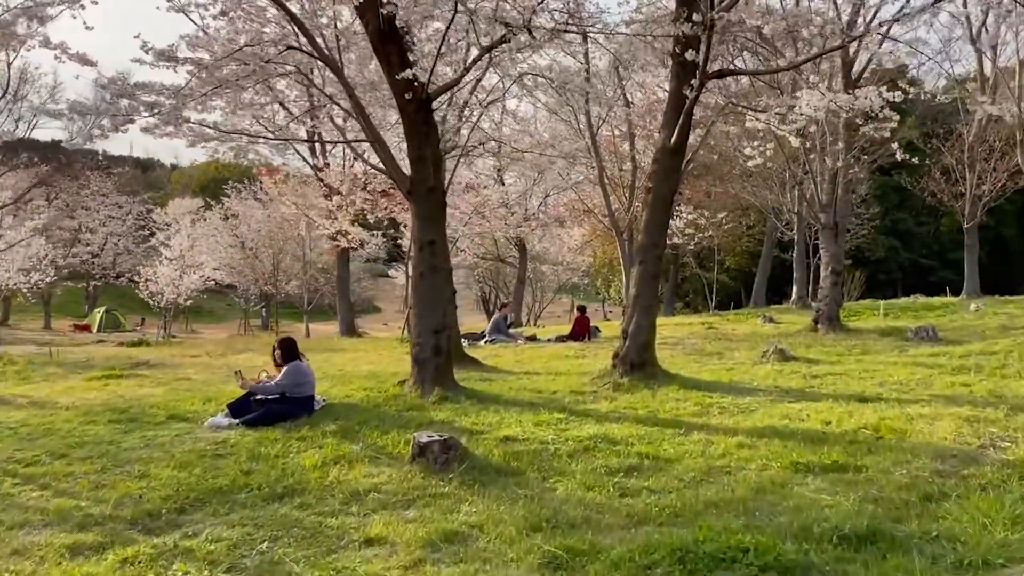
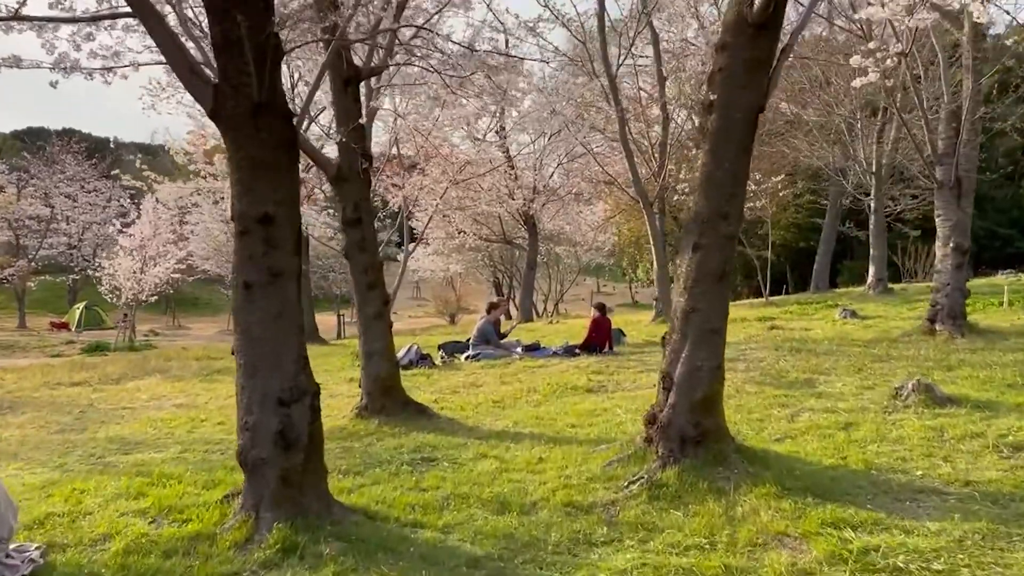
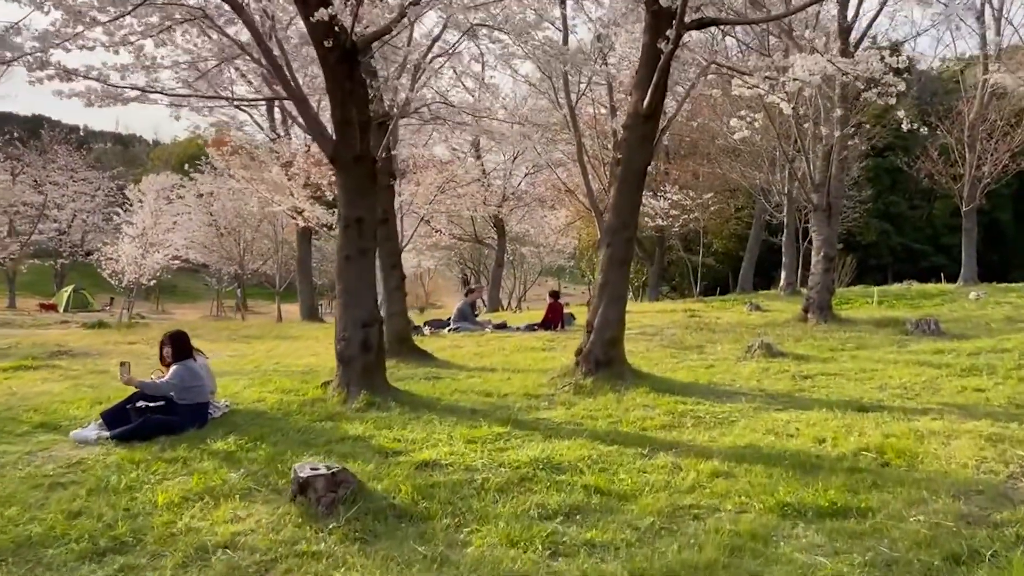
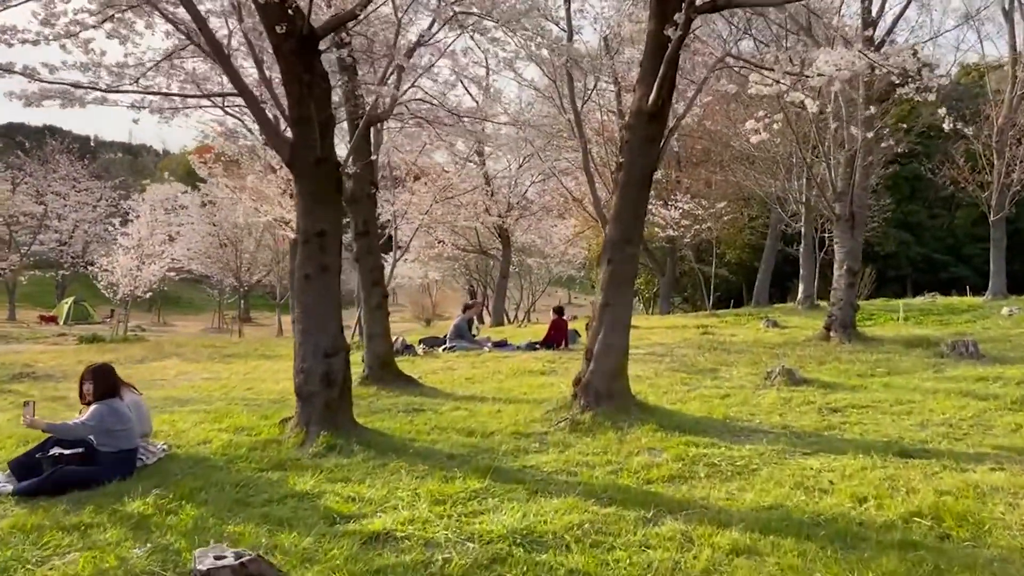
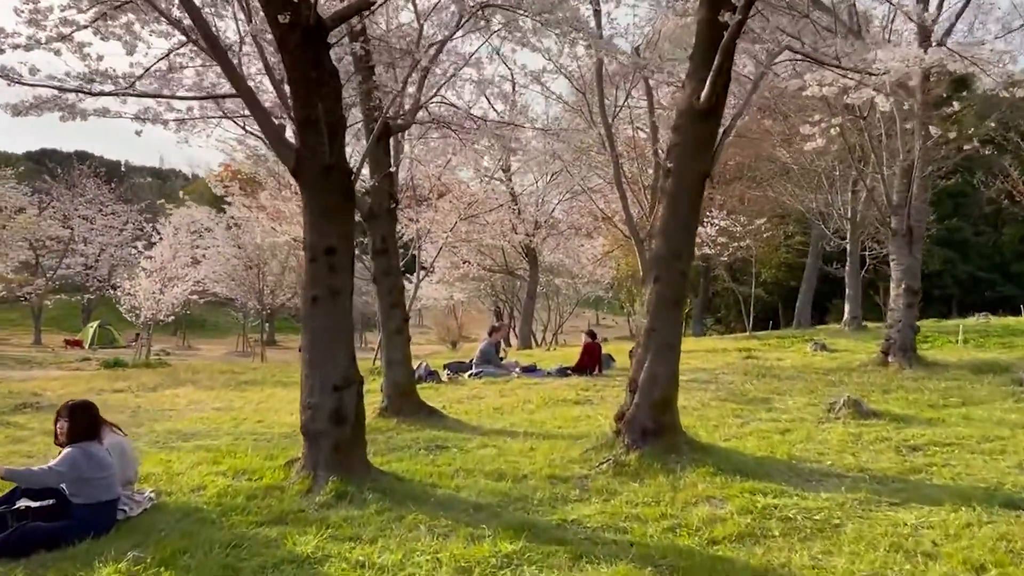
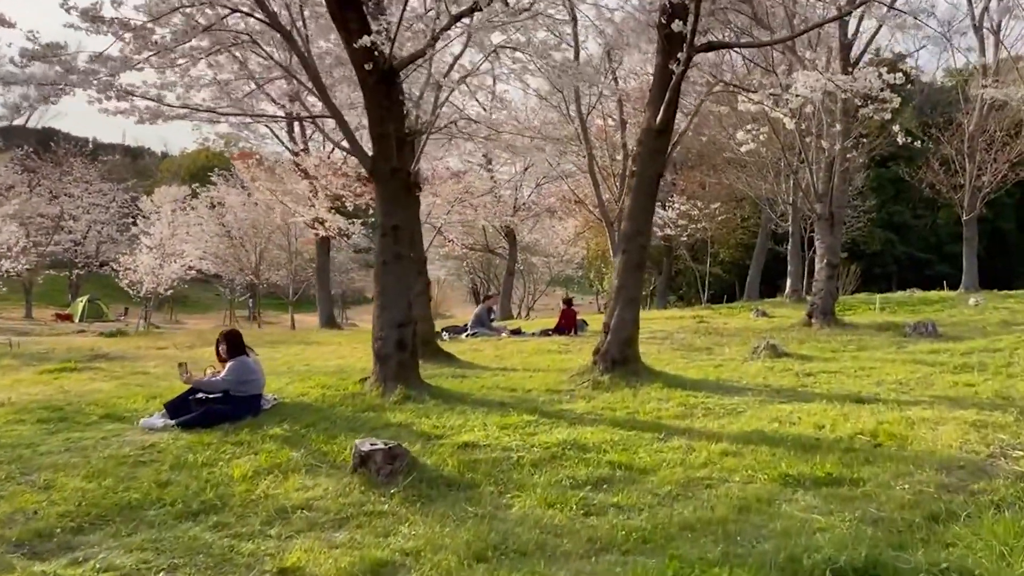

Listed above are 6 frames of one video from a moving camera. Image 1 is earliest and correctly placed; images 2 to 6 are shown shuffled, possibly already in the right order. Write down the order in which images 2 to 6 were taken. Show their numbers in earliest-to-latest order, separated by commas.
6, 3, 4, 5, 2
